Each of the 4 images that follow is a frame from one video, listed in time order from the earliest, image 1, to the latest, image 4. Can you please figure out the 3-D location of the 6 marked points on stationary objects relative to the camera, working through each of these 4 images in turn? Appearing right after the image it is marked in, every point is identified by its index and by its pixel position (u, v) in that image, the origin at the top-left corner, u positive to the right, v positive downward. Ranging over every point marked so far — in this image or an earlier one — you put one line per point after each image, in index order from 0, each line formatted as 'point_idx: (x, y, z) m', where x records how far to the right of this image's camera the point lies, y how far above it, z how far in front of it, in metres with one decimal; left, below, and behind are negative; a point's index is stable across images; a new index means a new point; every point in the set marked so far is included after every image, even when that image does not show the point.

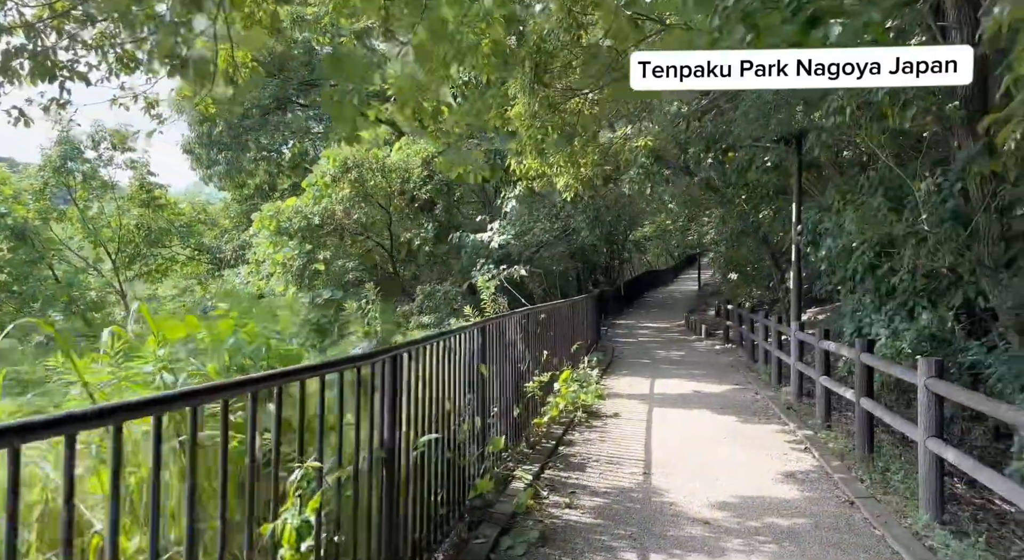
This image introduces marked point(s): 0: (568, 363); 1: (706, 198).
0: (+0.8, -1.1, +9.1) m
1: (+3.6, +1.6, +12.8) m
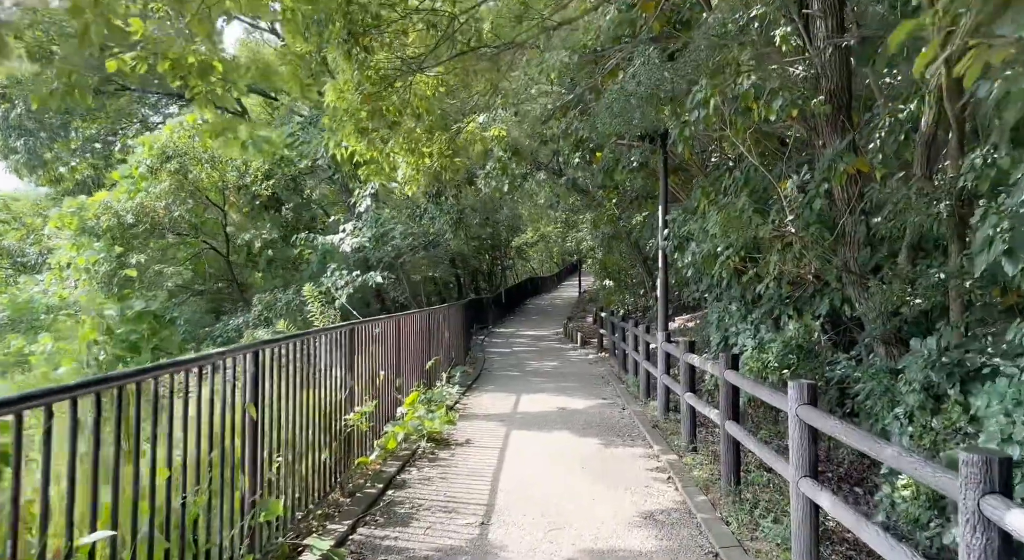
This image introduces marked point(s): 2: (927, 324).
0: (-1.1, -1.2, +8.1) m
1: (+1.2, +1.4, +12.2) m
2: (+3.6, -0.4, +5.9) m
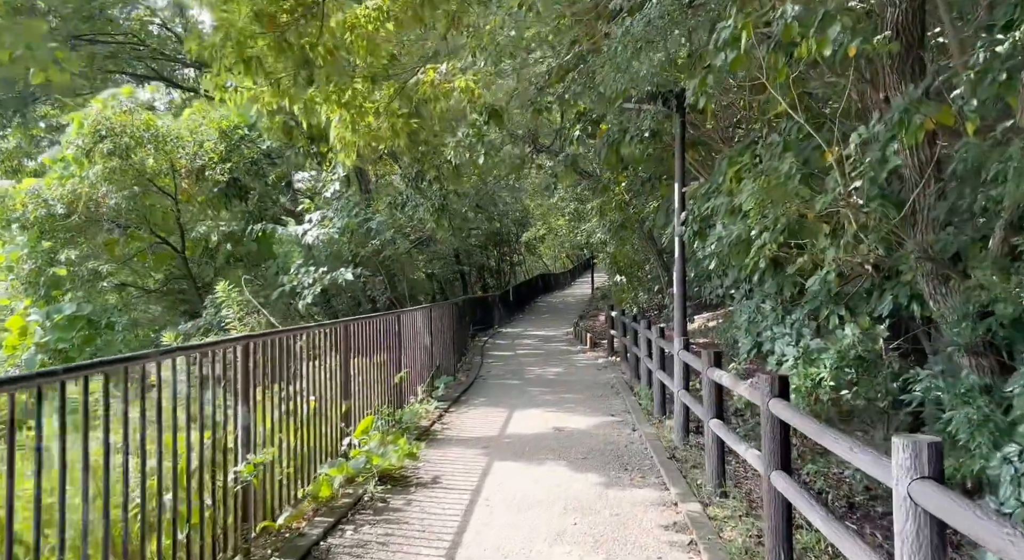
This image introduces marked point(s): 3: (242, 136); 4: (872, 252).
0: (-1.2, -1.2, +6.7) m
1: (+1.1, +1.5, +10.8) m
2: (+3.4, -0.3, +4.4) m
3: (-3.7, +2.0, +9.5) m
4: (+2.6, +0.2, +5.0) m
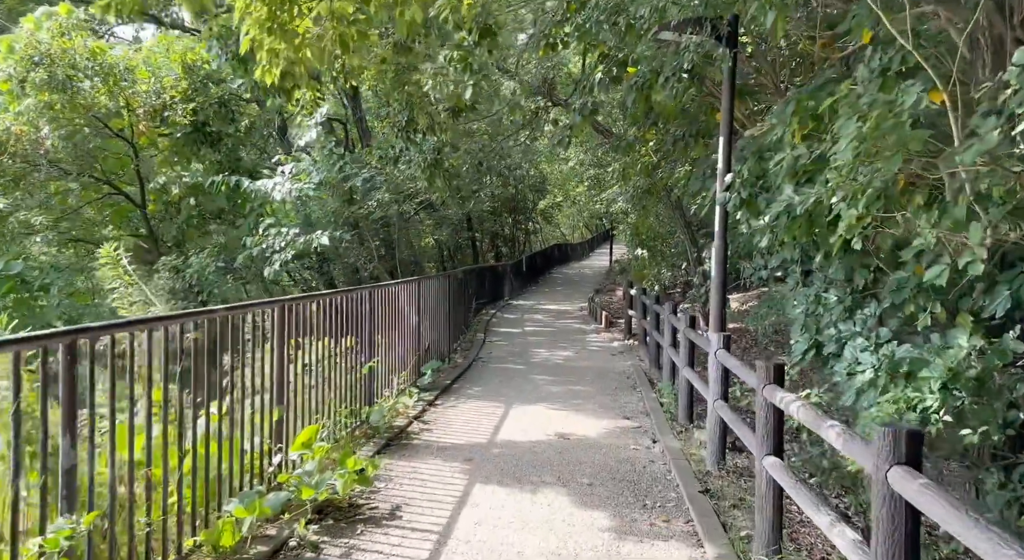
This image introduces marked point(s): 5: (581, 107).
0: (-1.2, -0.9, +5.5) m
1: (+1.3, +1.9, +9.4) m
2: (+3.3, -0.3, +3.0) m
3: (-3.6, +2.5, +8.2) m
4: (+2.6, +0.3, +3.7) m
5: (+0.7, +1.7, +6.7) m
